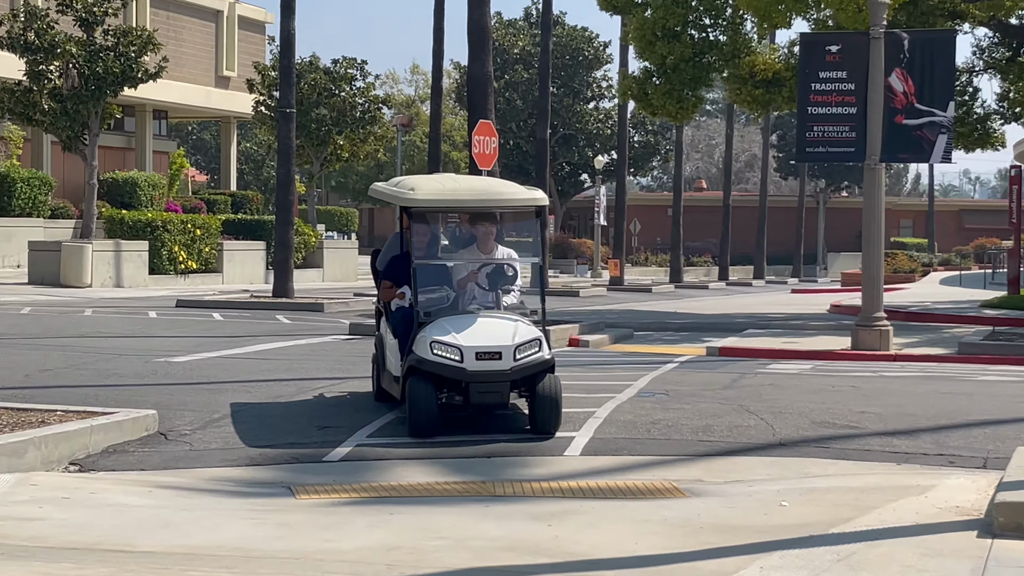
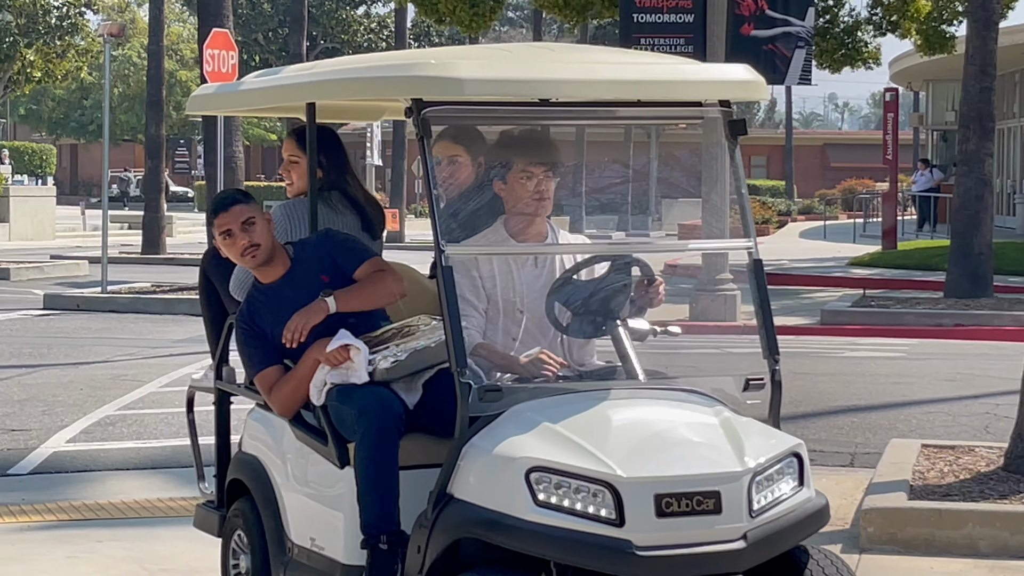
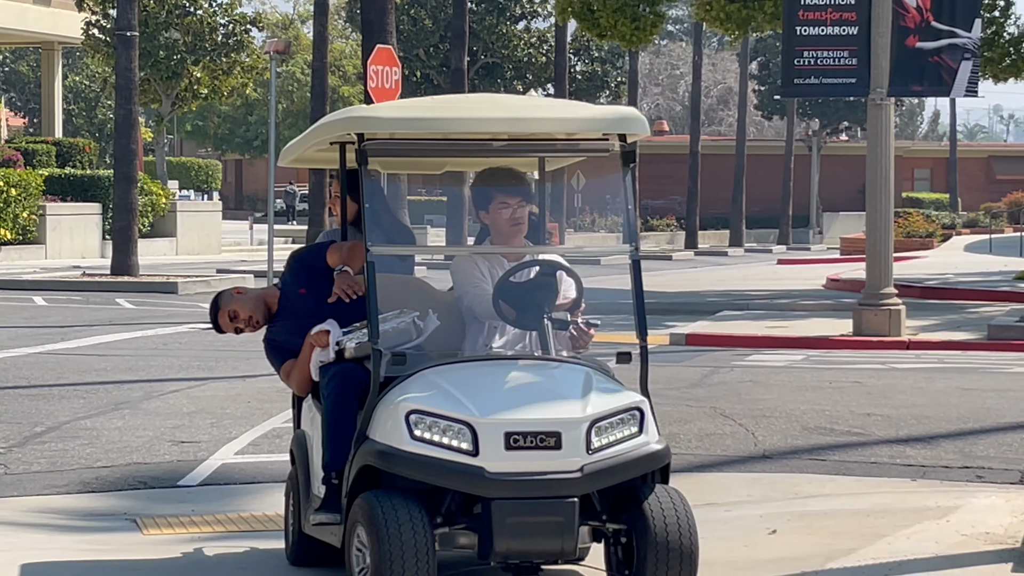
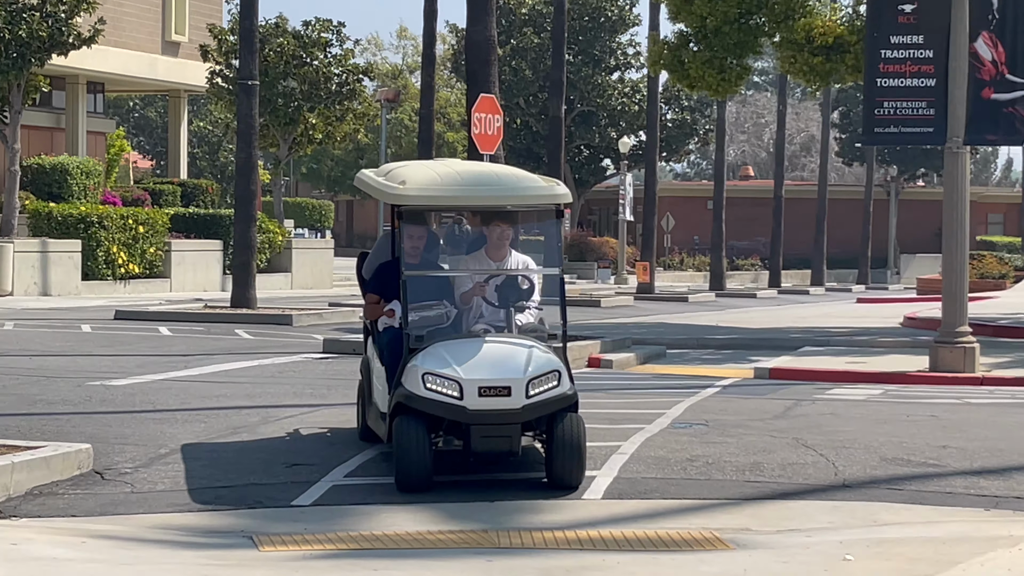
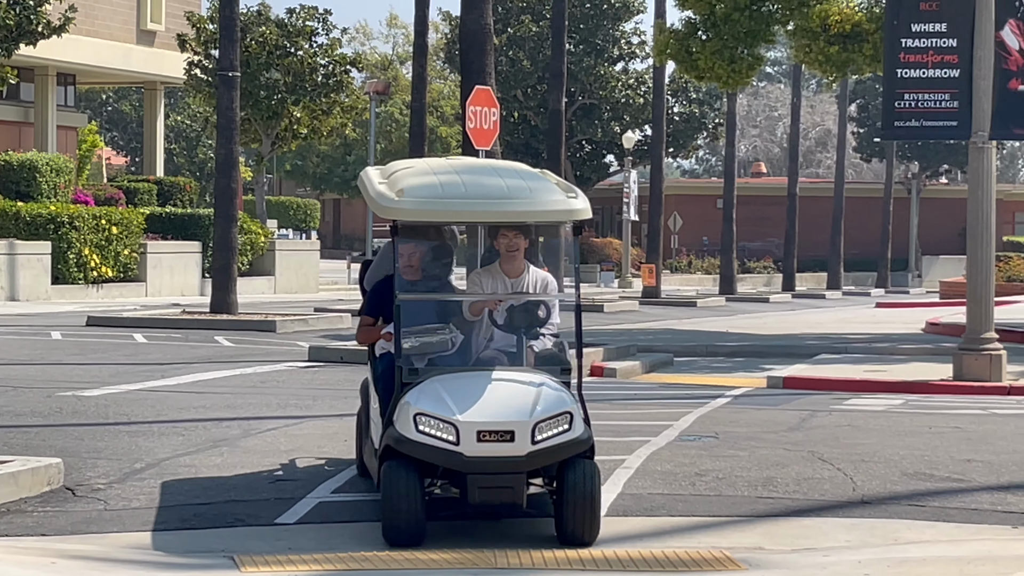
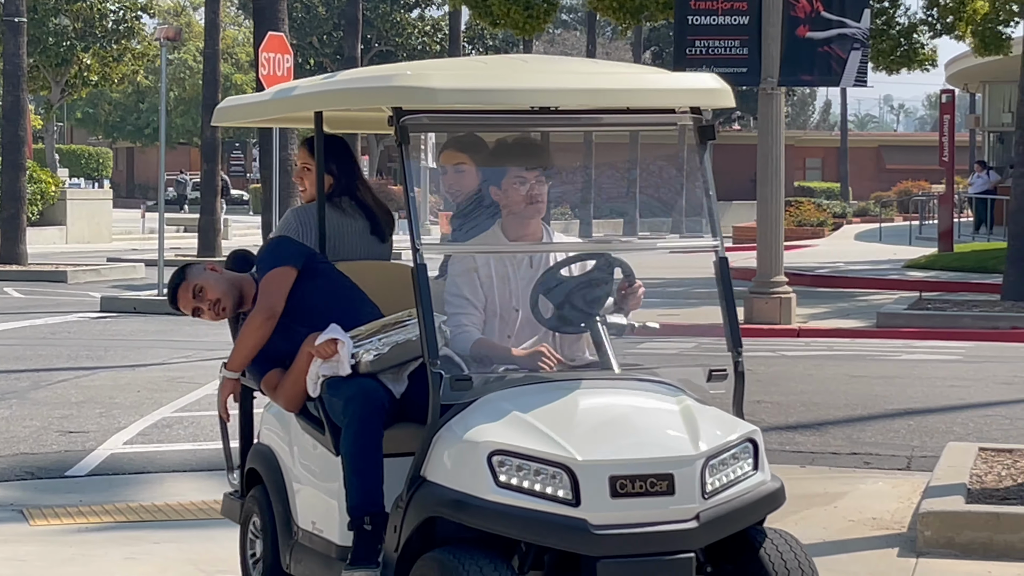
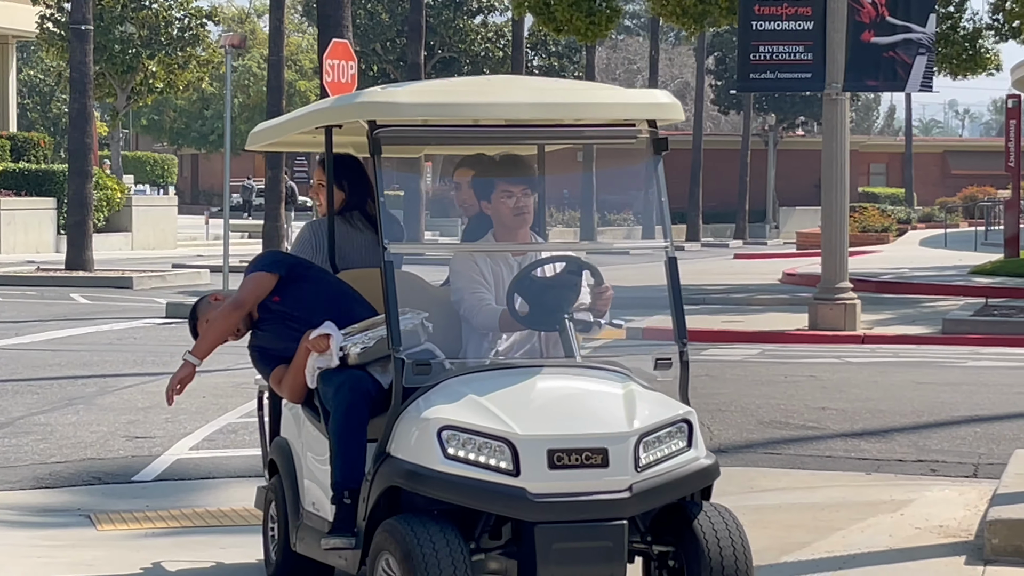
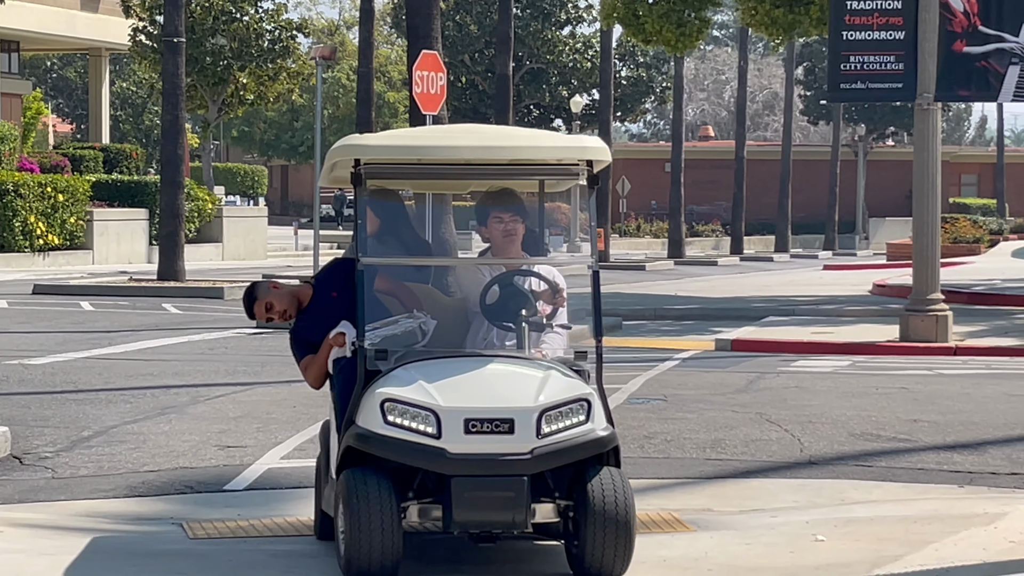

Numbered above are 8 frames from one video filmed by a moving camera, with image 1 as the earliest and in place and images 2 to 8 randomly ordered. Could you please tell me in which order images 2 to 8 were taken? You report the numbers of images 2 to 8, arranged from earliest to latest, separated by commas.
4, 5, 8, 3, 7, 6, 2
